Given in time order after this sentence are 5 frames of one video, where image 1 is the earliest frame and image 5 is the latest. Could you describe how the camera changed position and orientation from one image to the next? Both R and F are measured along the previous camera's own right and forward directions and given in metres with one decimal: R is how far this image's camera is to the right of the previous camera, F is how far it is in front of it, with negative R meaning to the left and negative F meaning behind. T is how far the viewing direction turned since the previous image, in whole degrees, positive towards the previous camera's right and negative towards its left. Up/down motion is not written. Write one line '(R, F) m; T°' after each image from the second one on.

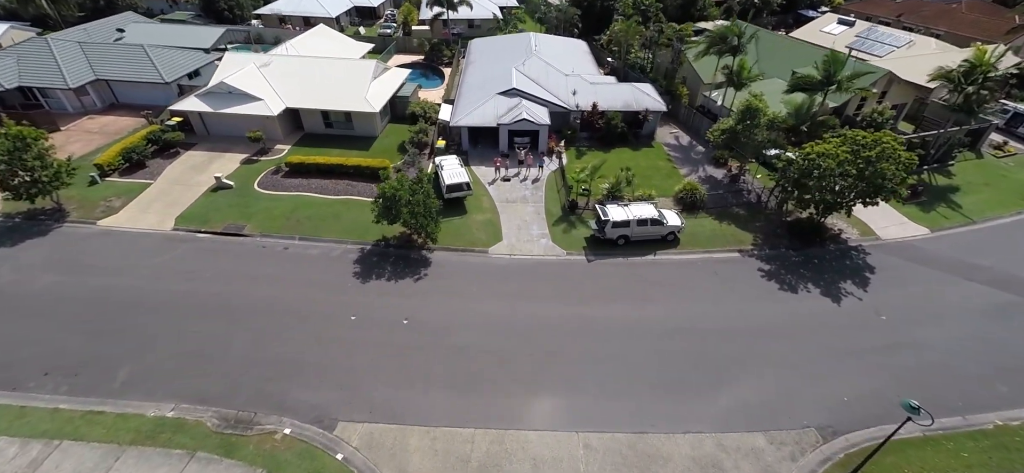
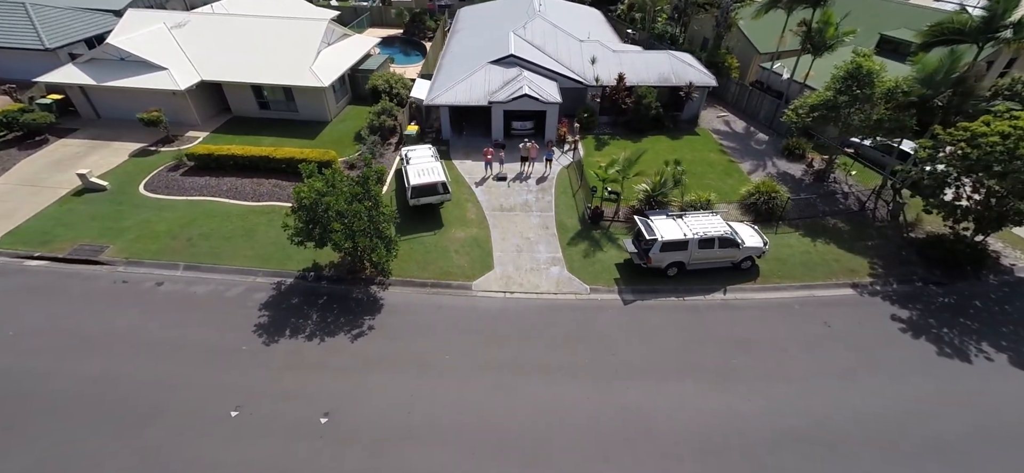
(+0.2, +8.4) m; 0°
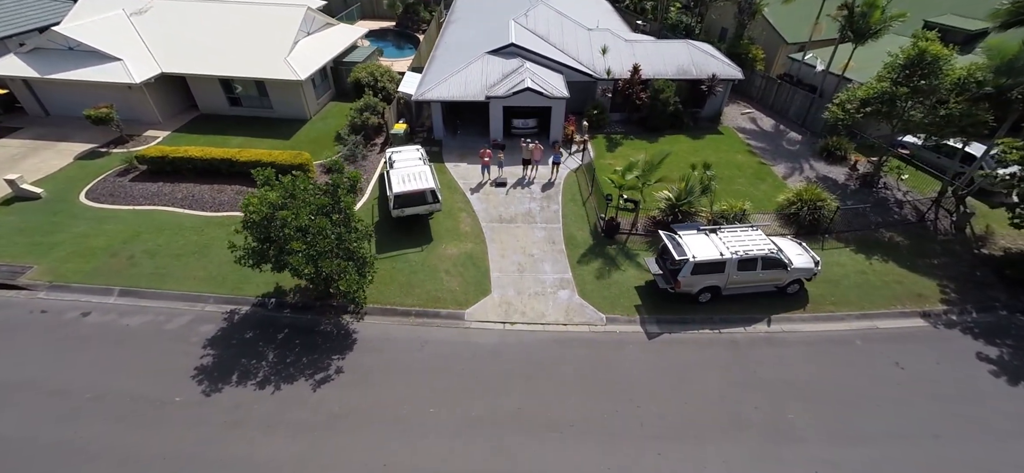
(0.0, +2.7) m; 0°
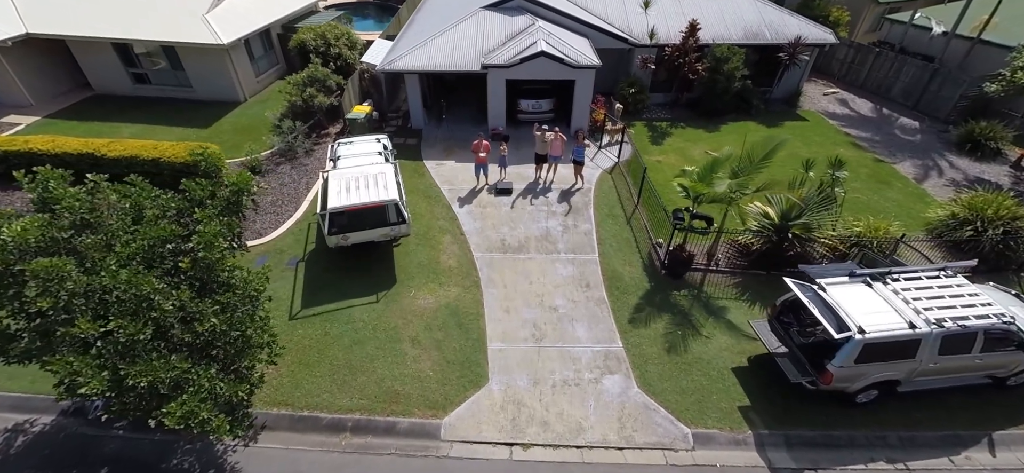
(-0.2, +6.0) m; 0°
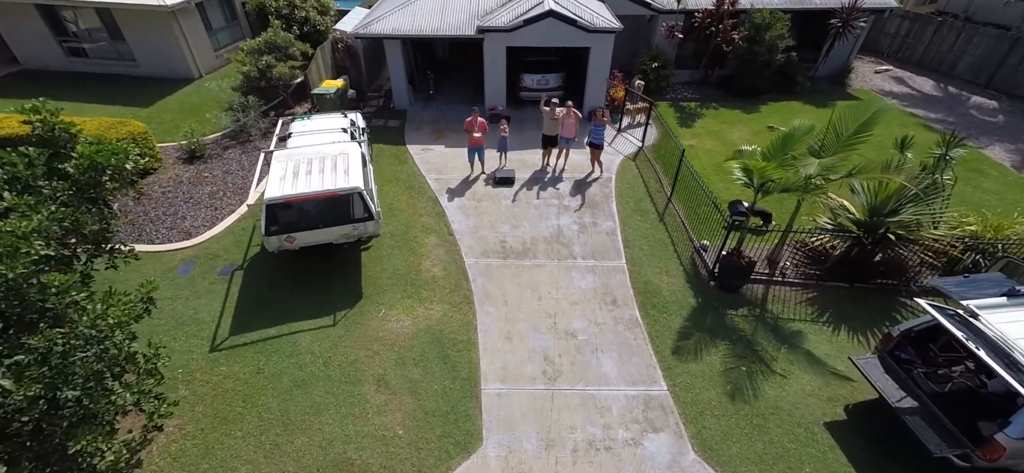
(-0.1, +2.5) m; 0°
